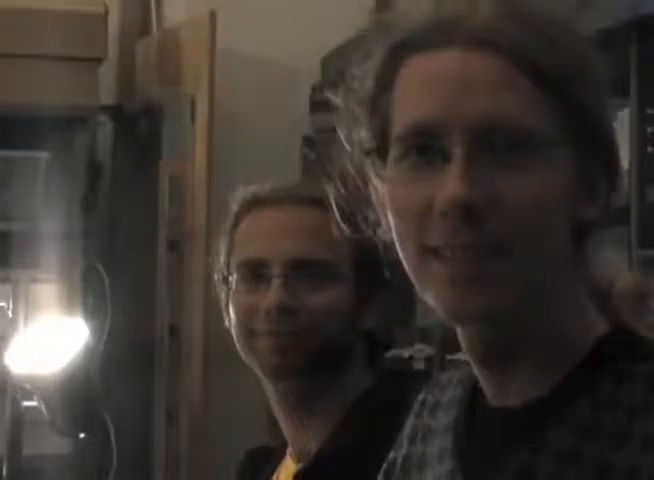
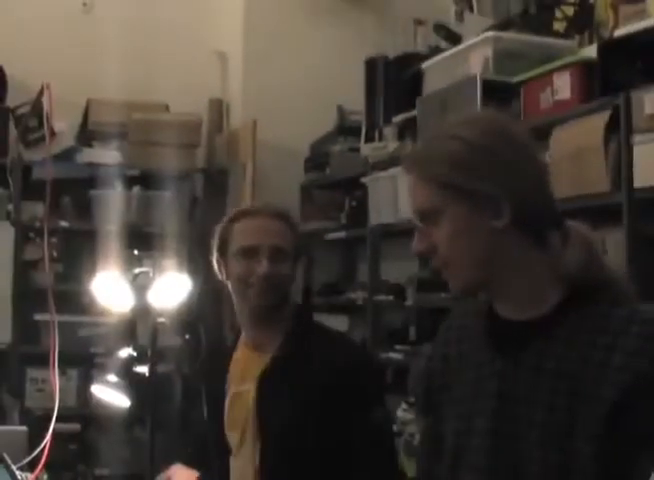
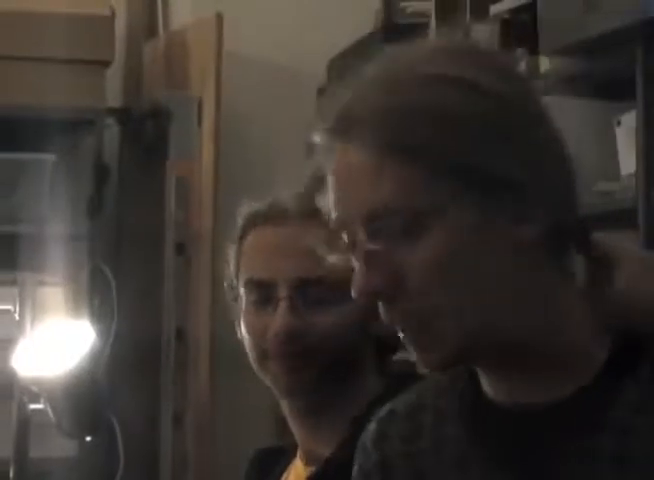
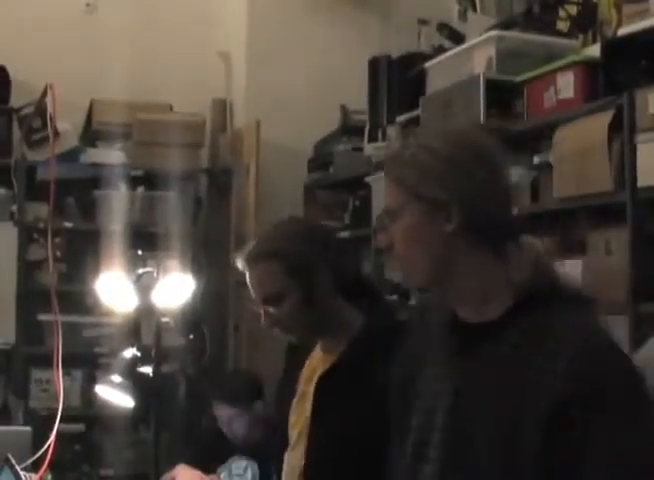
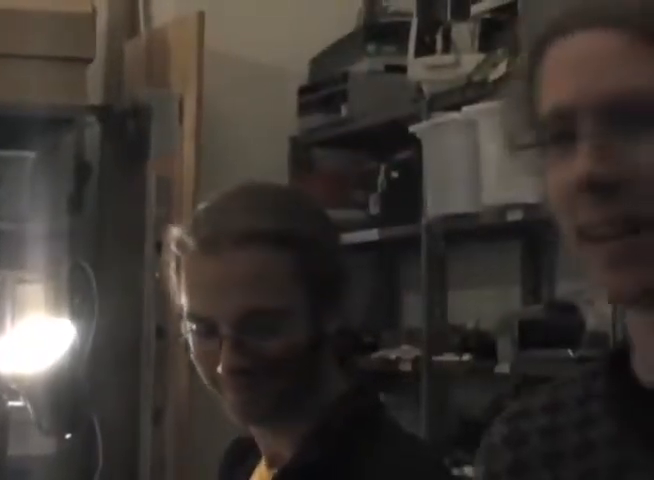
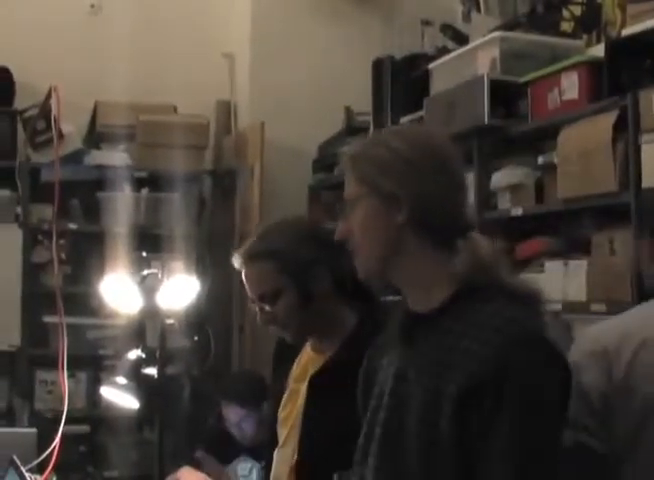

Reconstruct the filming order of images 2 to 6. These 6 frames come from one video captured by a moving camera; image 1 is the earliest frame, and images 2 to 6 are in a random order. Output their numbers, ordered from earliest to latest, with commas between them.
3, 5, 2, 4, 6
